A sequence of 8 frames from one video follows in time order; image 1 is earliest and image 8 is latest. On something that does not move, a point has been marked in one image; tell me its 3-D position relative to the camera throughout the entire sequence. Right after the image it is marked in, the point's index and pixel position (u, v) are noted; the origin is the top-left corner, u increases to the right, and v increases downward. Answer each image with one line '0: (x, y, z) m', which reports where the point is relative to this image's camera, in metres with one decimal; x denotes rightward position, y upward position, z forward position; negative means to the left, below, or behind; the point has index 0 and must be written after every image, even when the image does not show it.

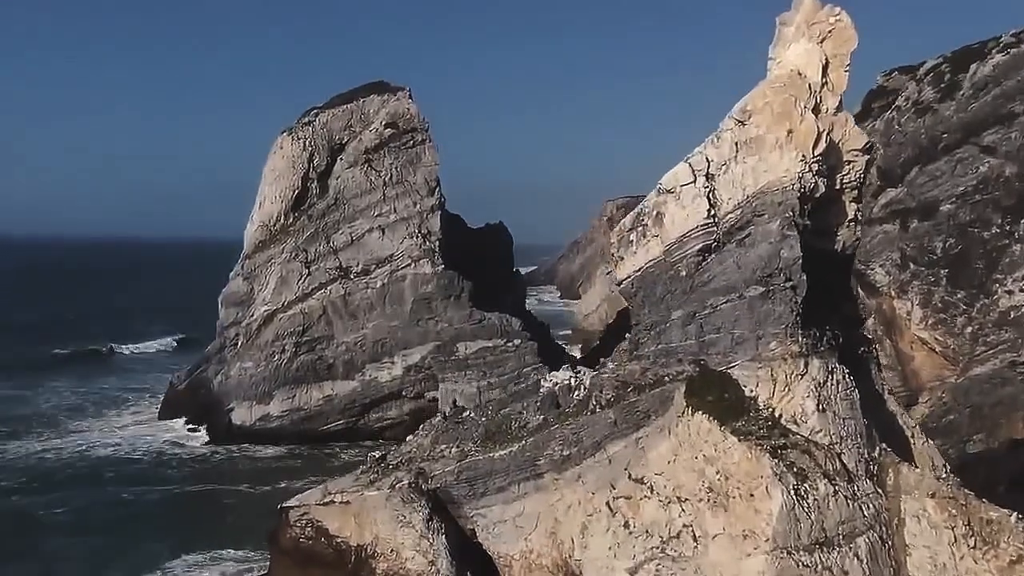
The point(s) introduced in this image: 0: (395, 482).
0: (-1.8, -2.9, +14.0) m
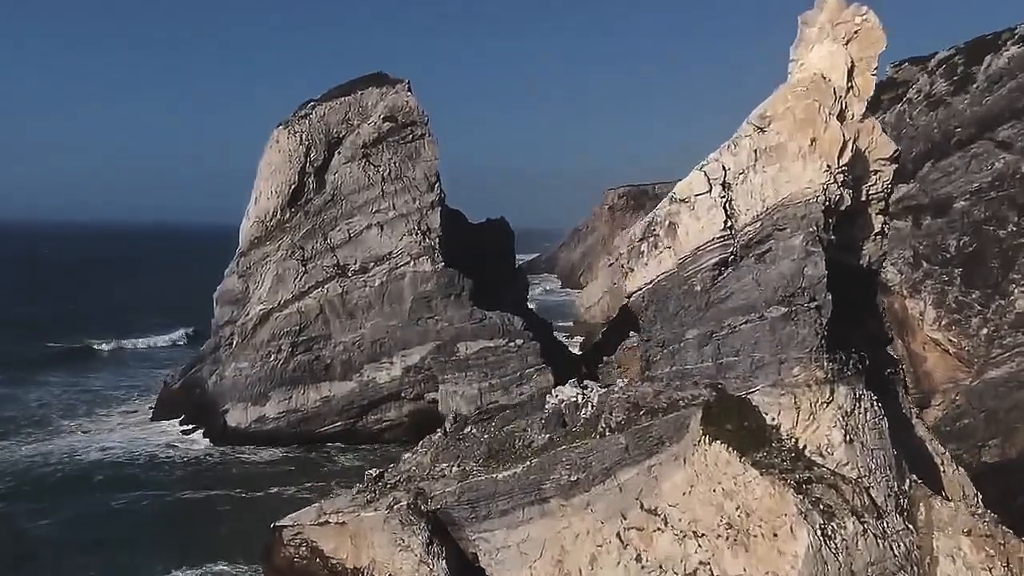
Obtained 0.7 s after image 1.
0: (-1.7, -3.1, +13.4) m
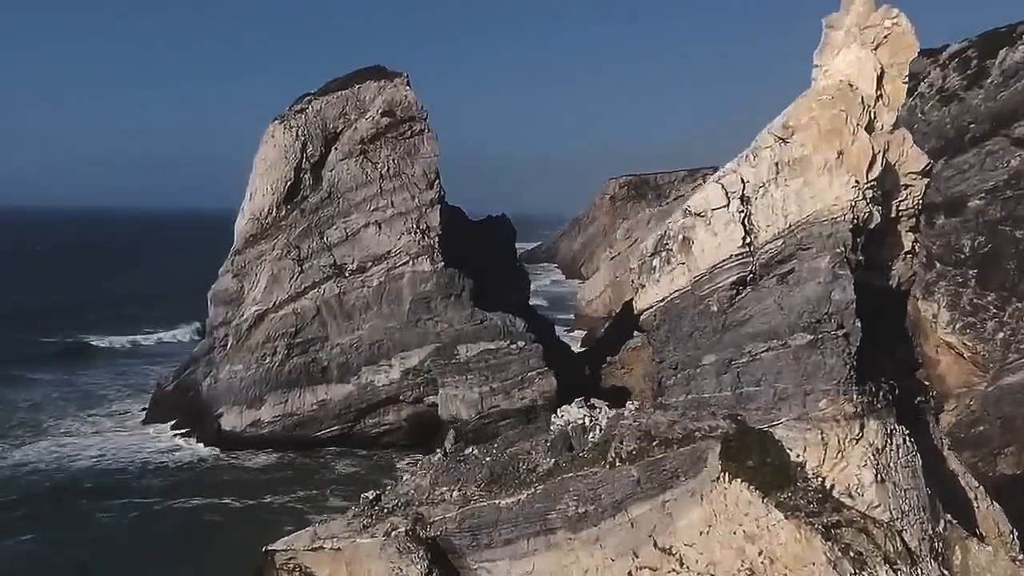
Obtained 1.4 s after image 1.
0: (-1.7, -3.3, +12.7) m
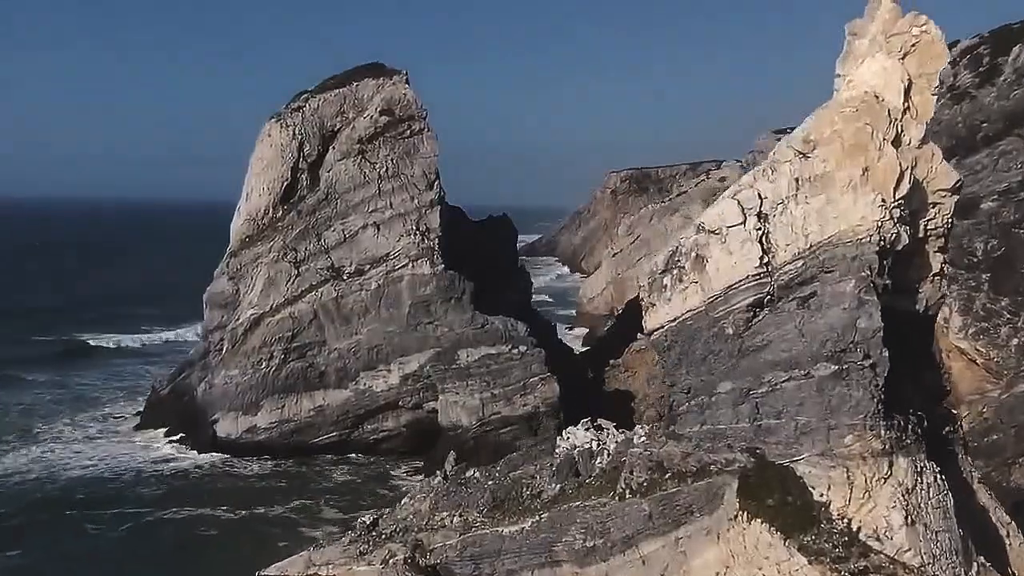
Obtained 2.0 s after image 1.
0: (-1.6, -3.6, +12.2) m
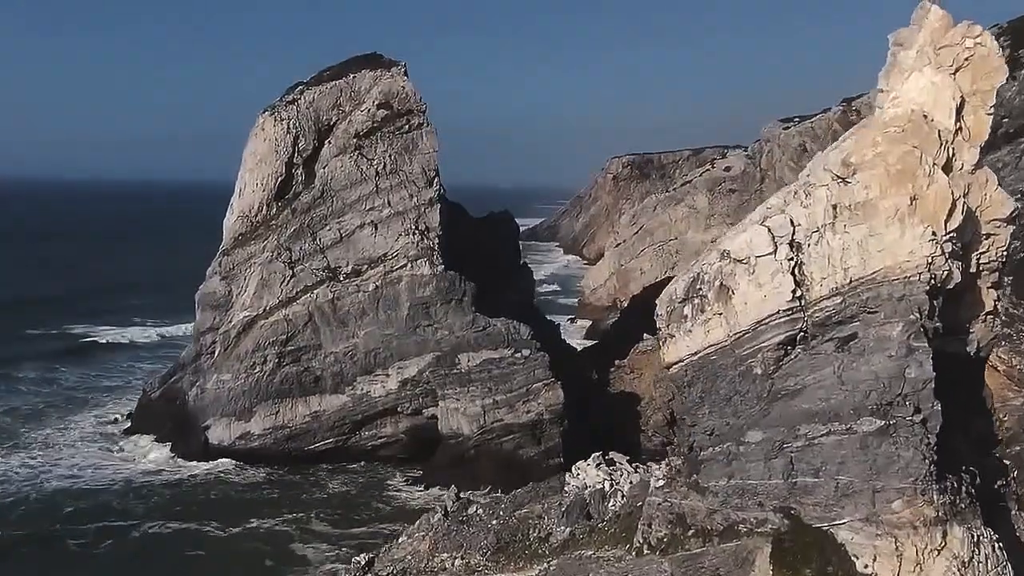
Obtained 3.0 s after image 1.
0: (-1.6, -3.9, +11.3) m
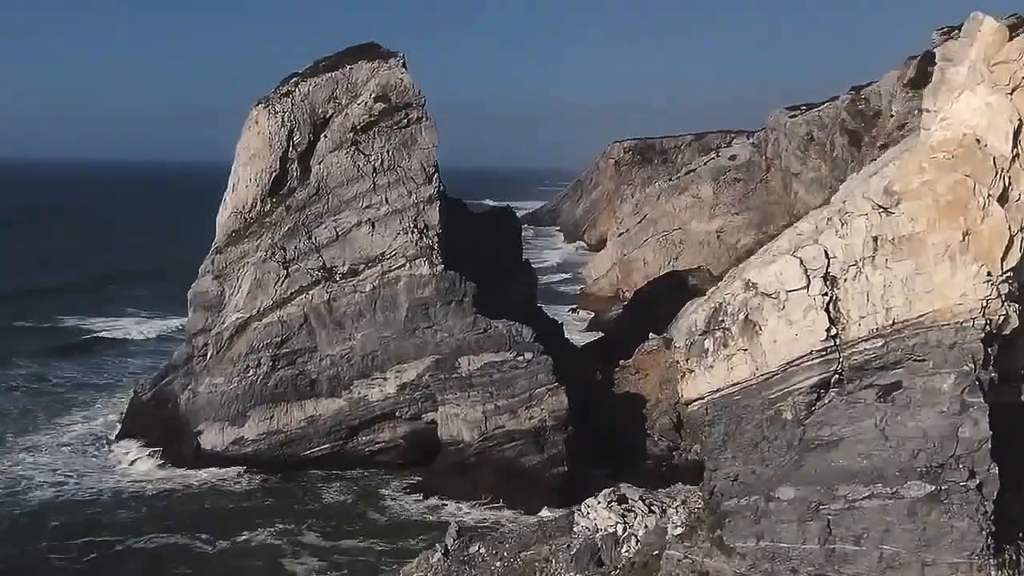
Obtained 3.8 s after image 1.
0: (-1.5, -4.2, +10.6) m
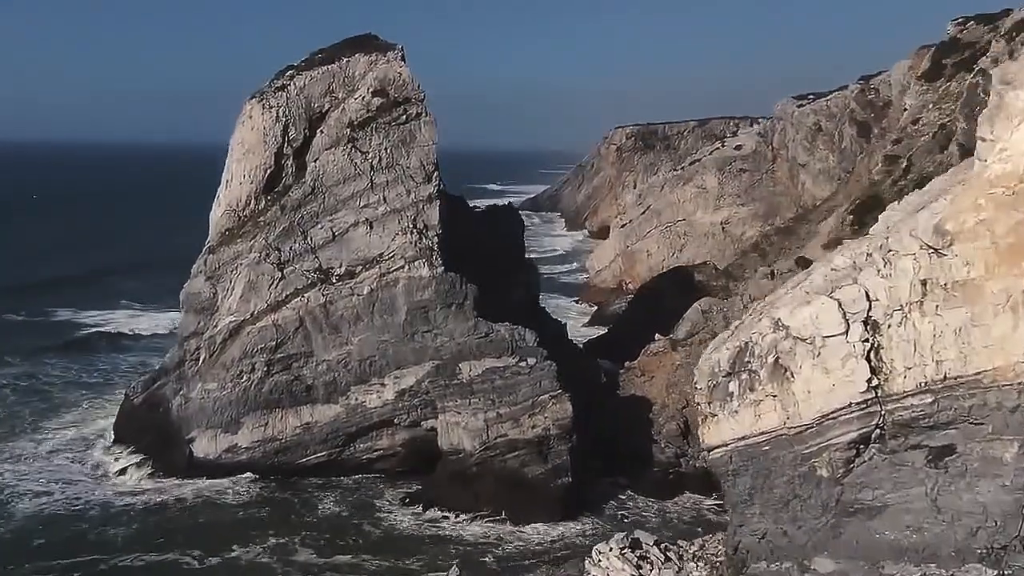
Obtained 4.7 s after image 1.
0: (-1.4, -4.5, +9.8) m
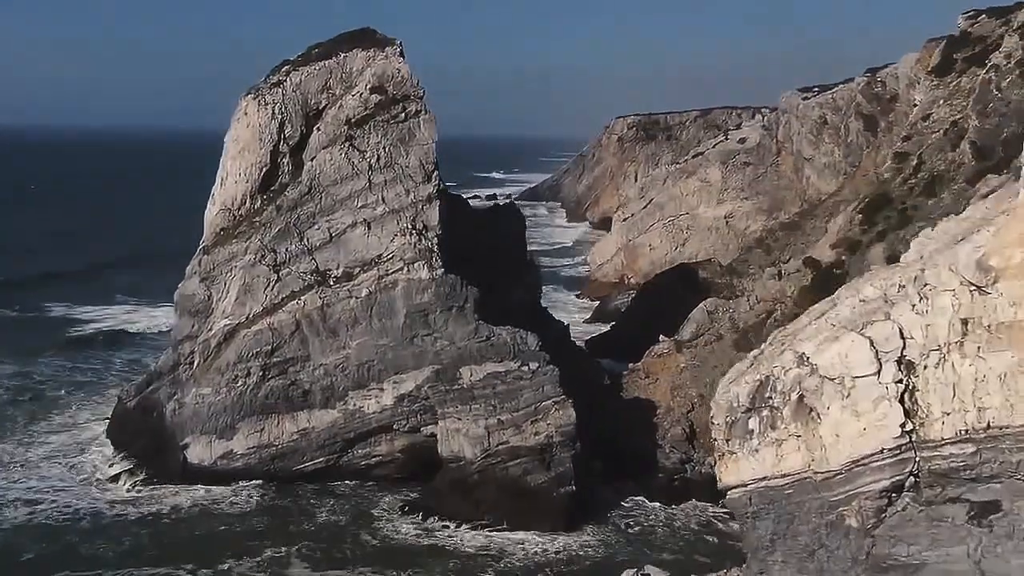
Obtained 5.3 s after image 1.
0: (-1.4, -4.8, +9.3) m
